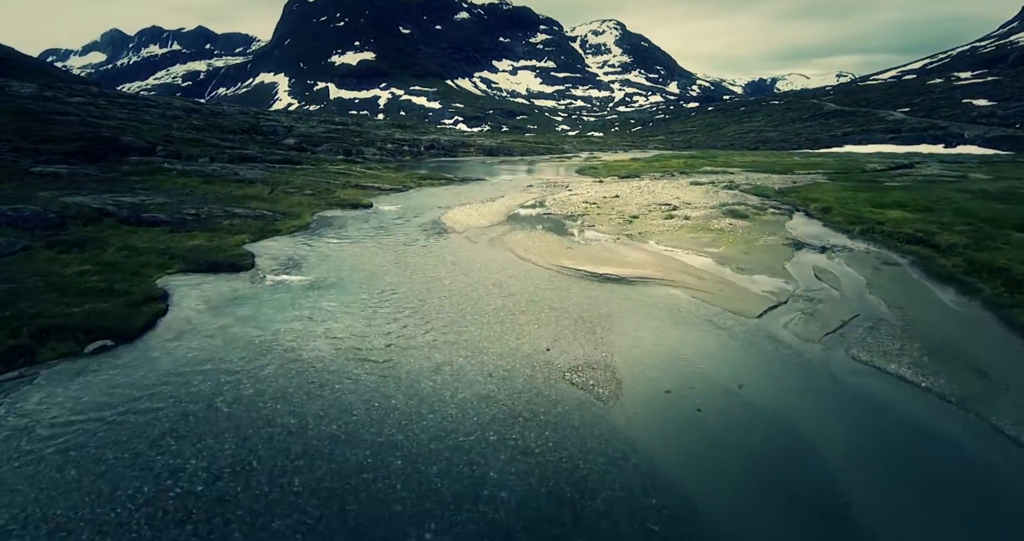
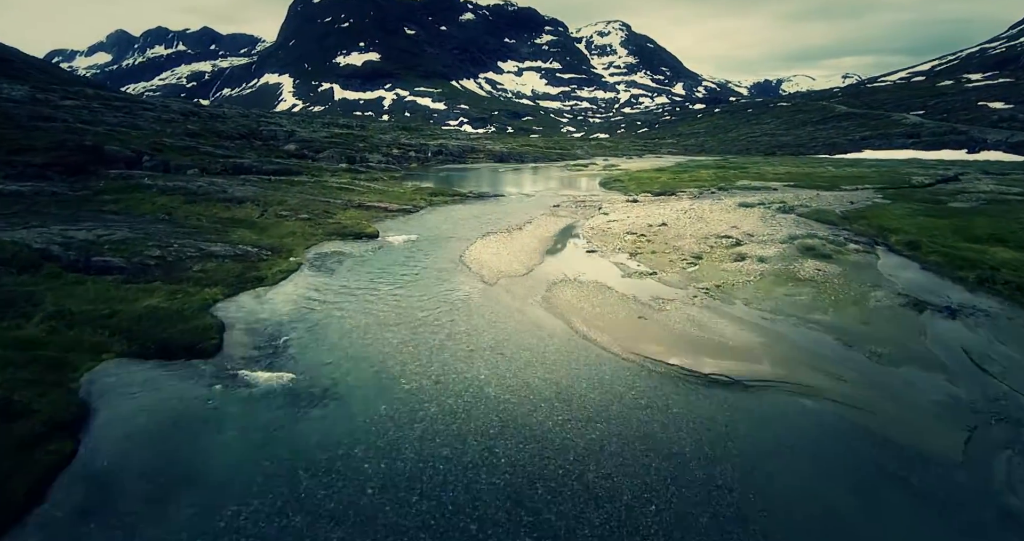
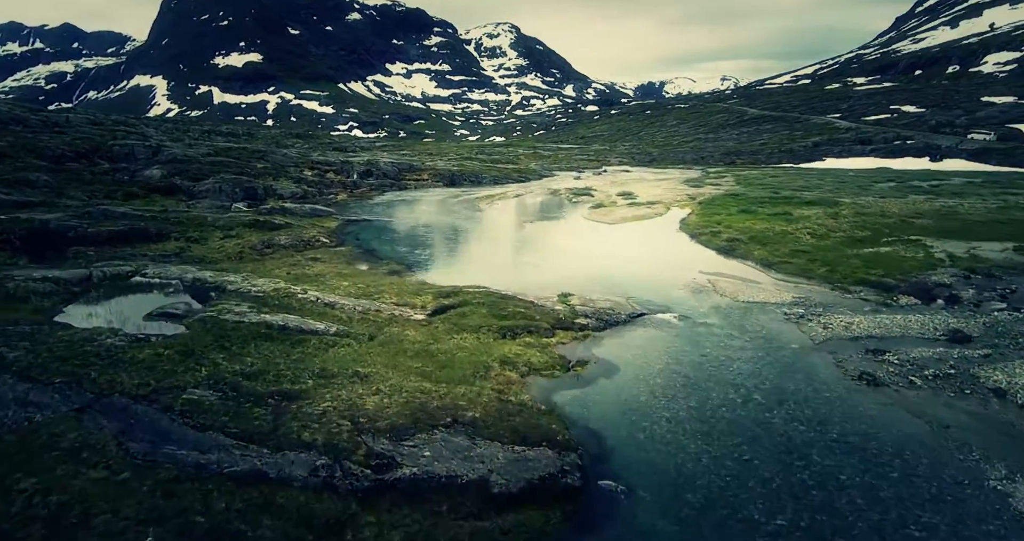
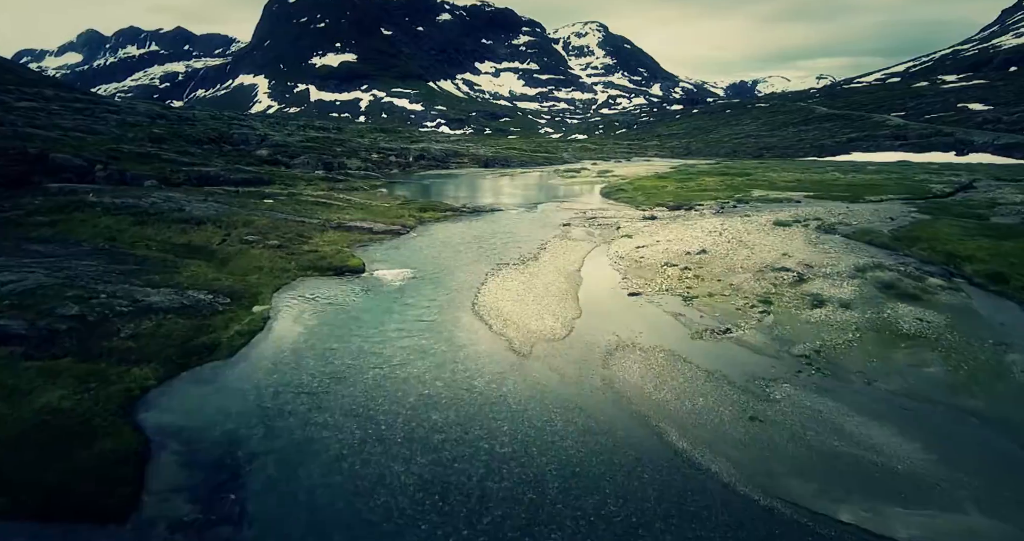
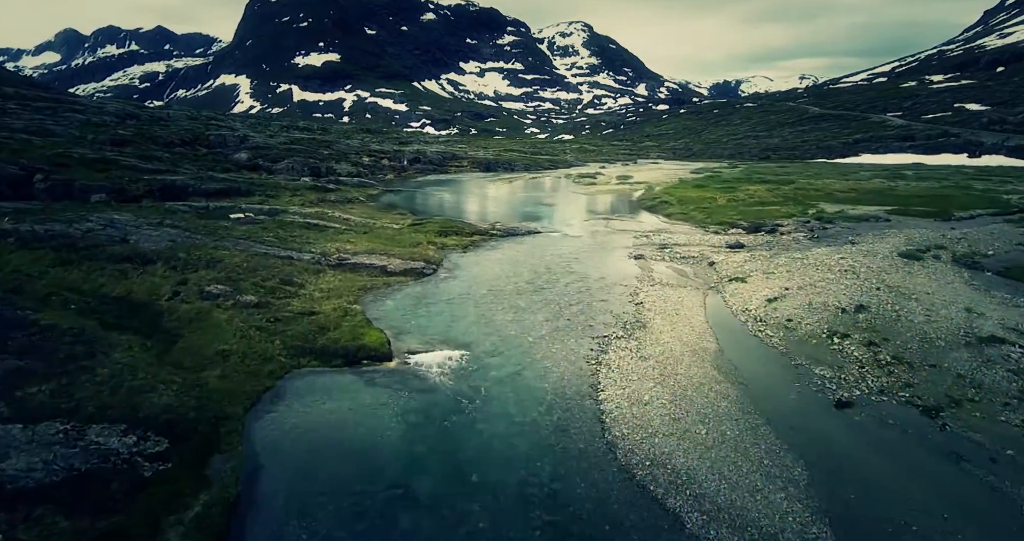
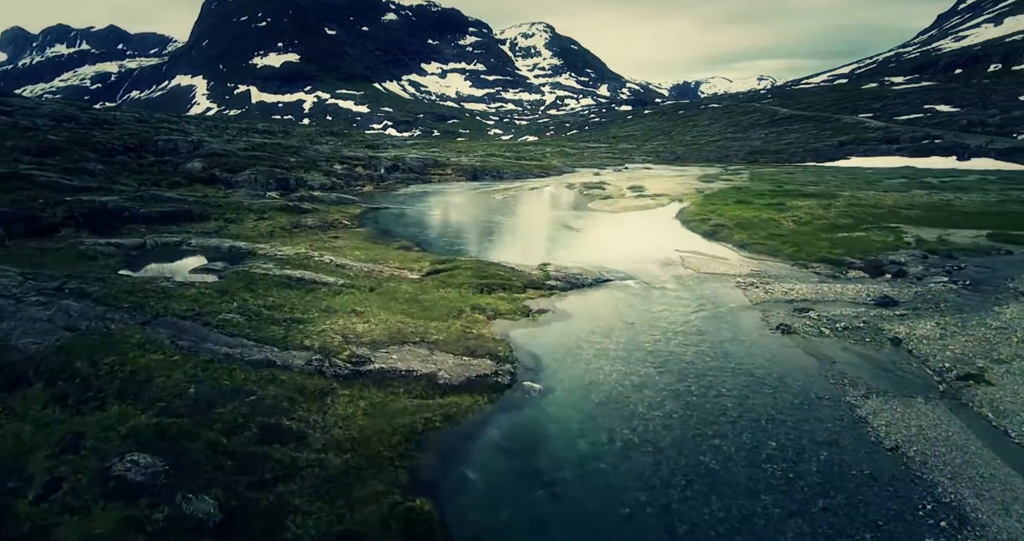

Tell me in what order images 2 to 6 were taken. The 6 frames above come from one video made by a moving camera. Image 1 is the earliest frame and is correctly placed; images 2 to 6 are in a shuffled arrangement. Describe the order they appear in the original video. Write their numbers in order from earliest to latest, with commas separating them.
2, 4, 5, 6, 3
